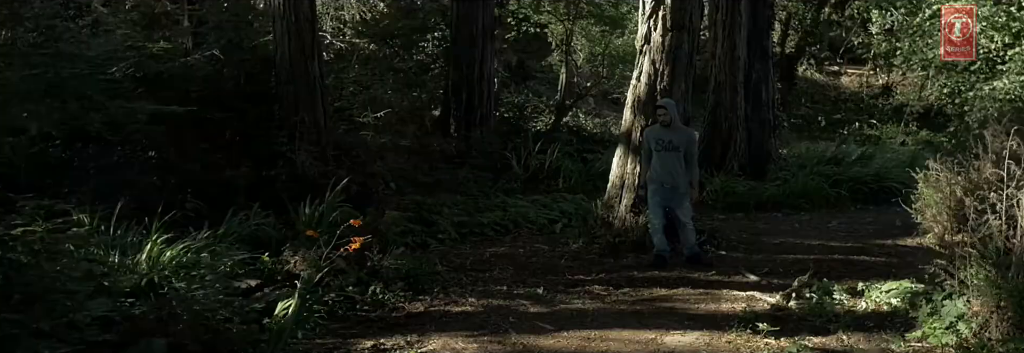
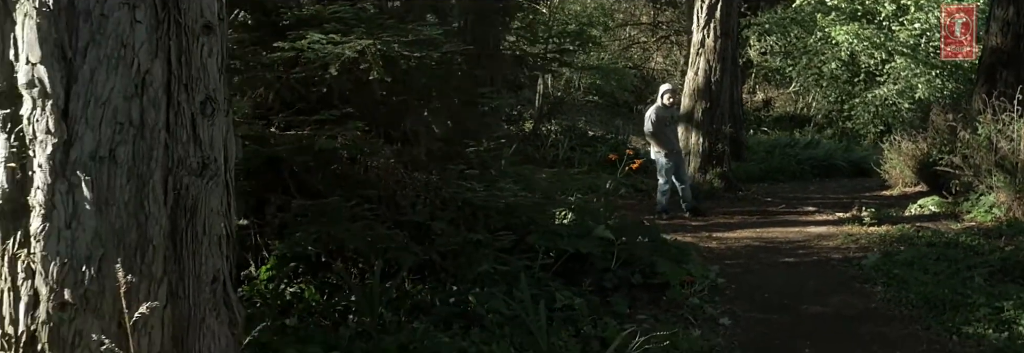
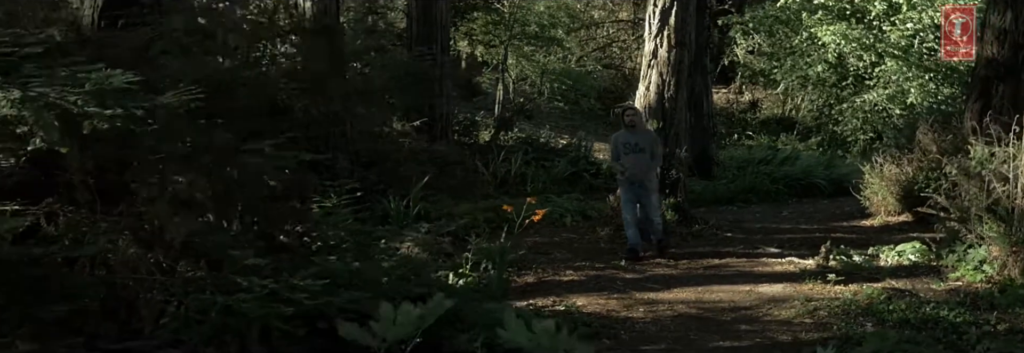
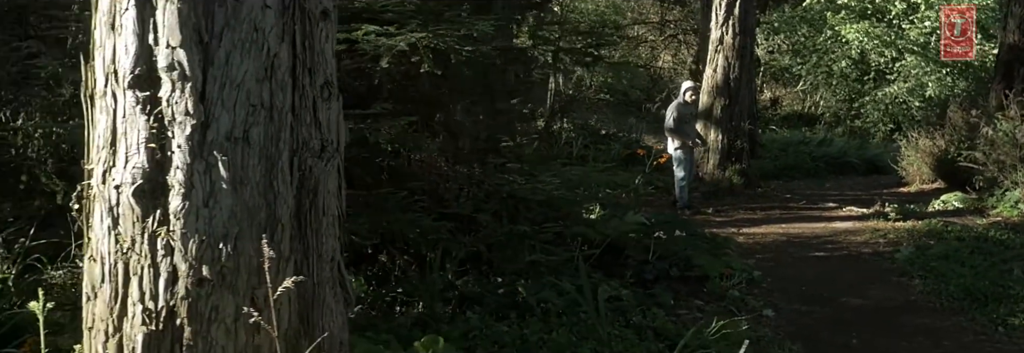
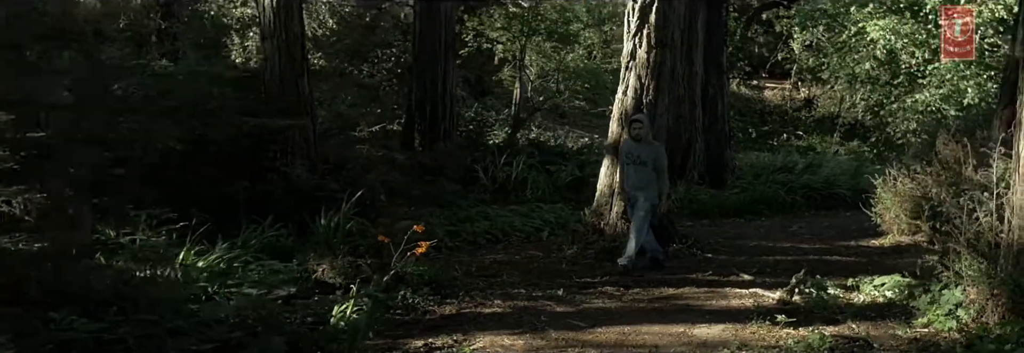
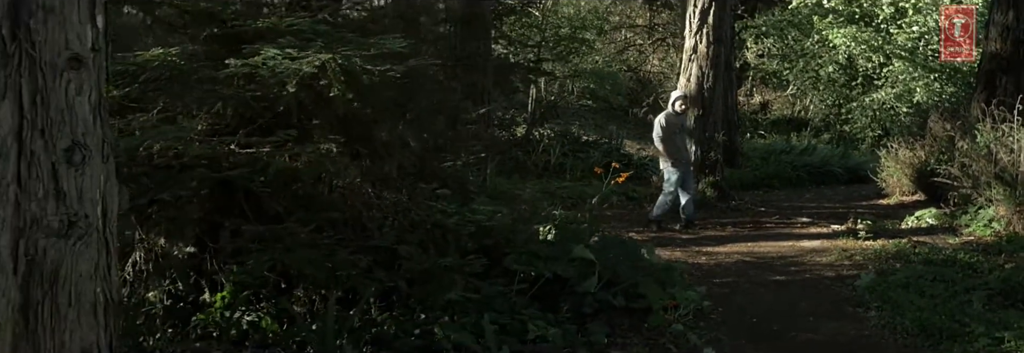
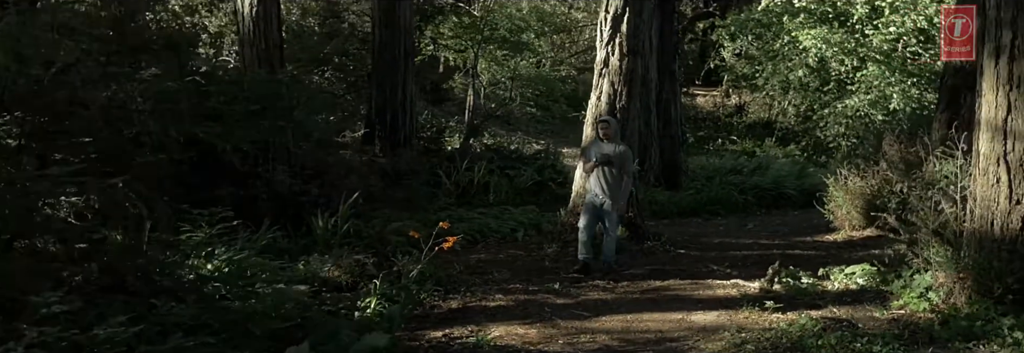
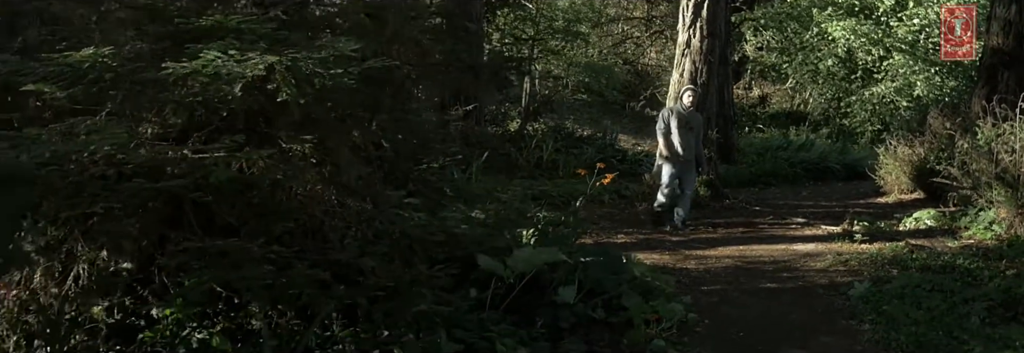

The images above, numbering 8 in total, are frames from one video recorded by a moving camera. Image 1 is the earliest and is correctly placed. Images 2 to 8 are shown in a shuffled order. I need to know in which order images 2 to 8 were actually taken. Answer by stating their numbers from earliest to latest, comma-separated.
5, 7, 3, 8, 6, 2, 4
